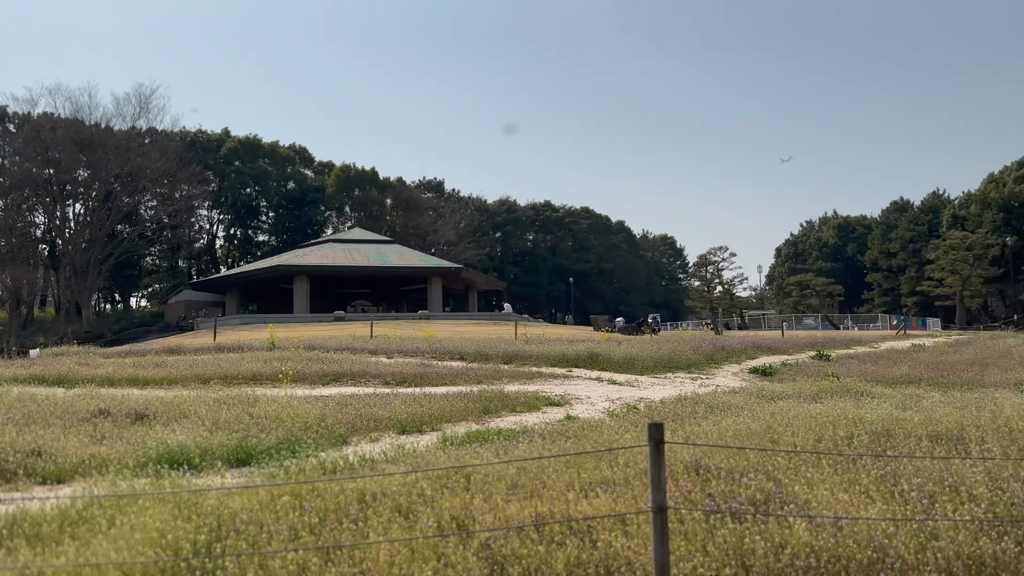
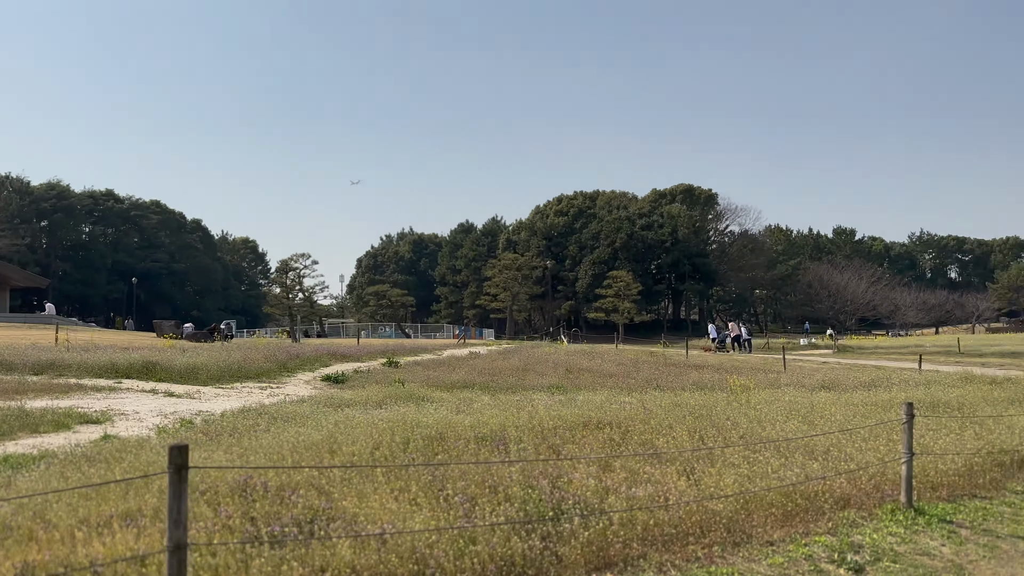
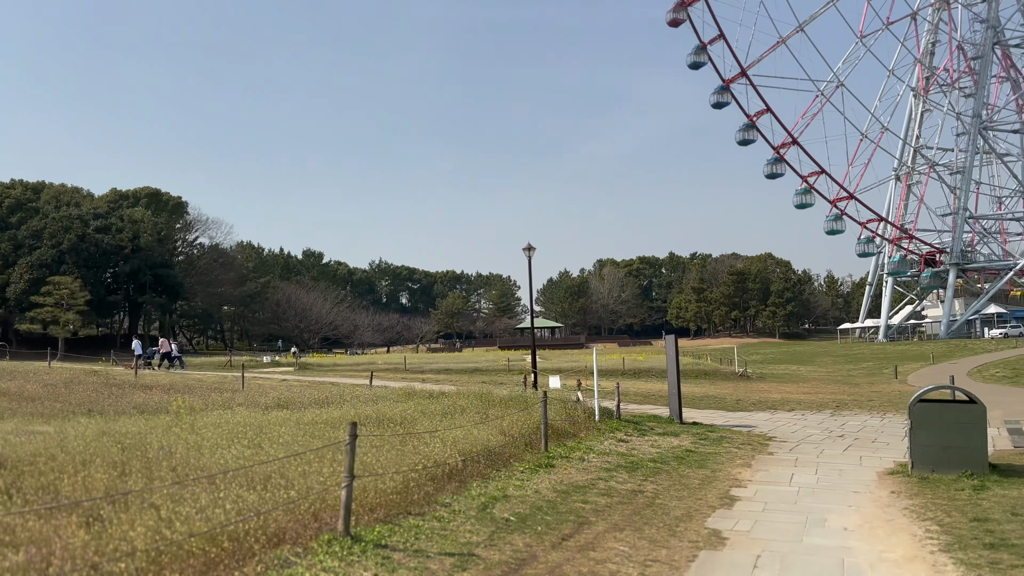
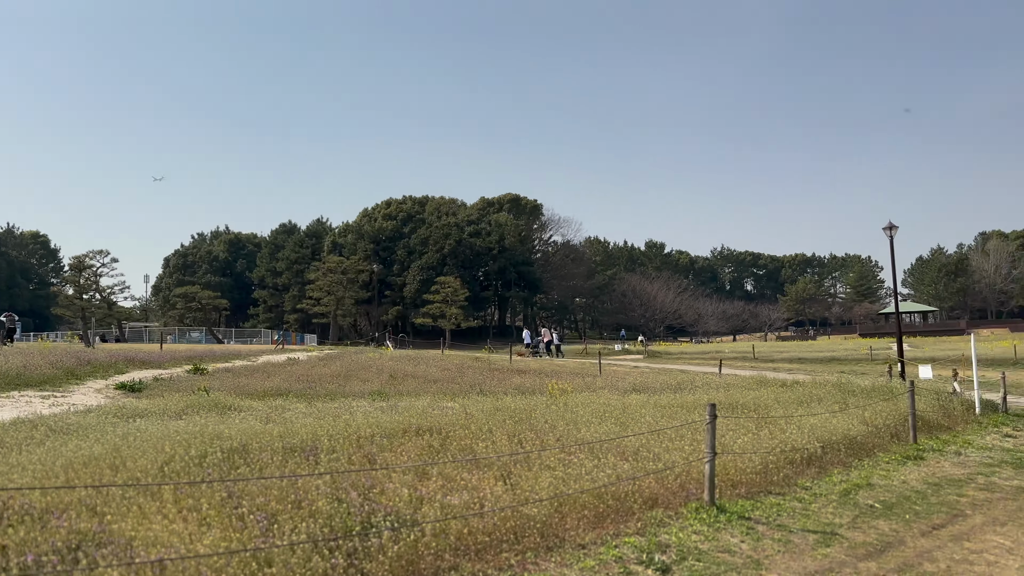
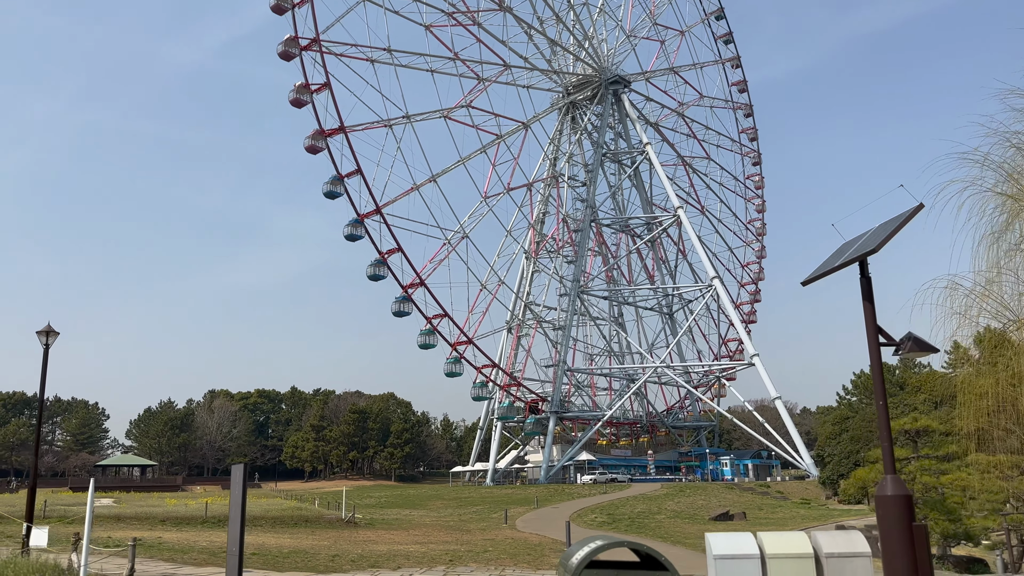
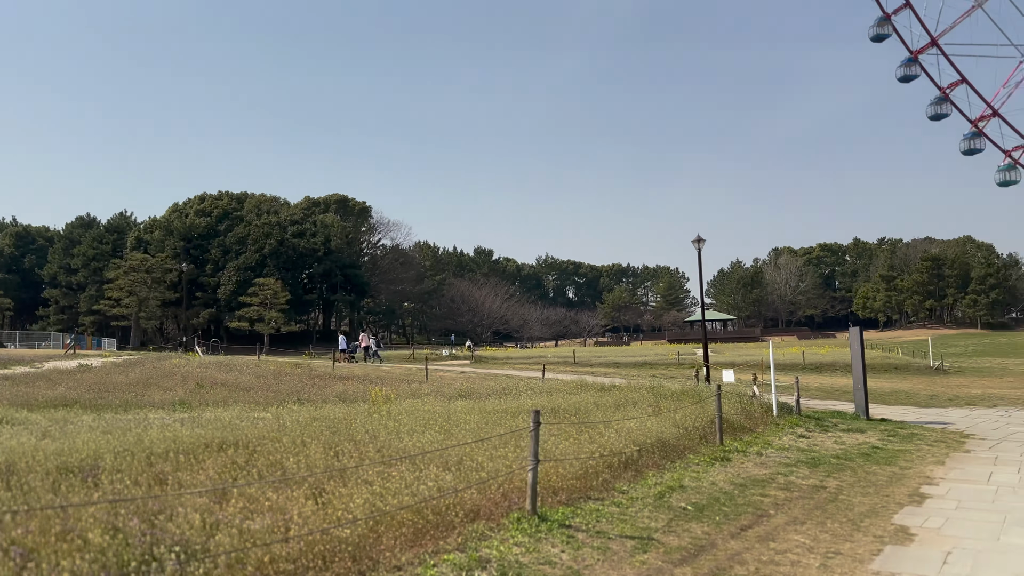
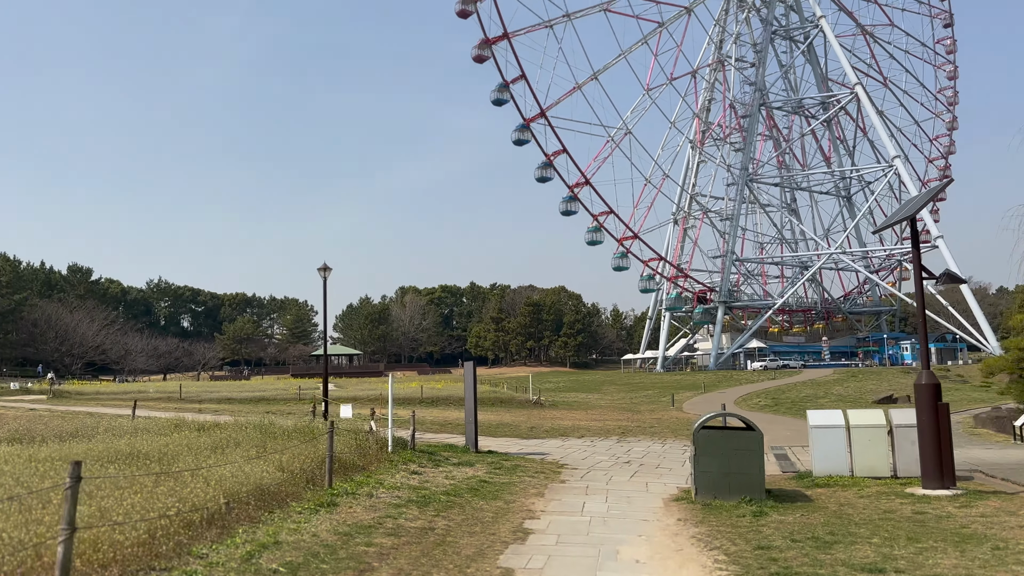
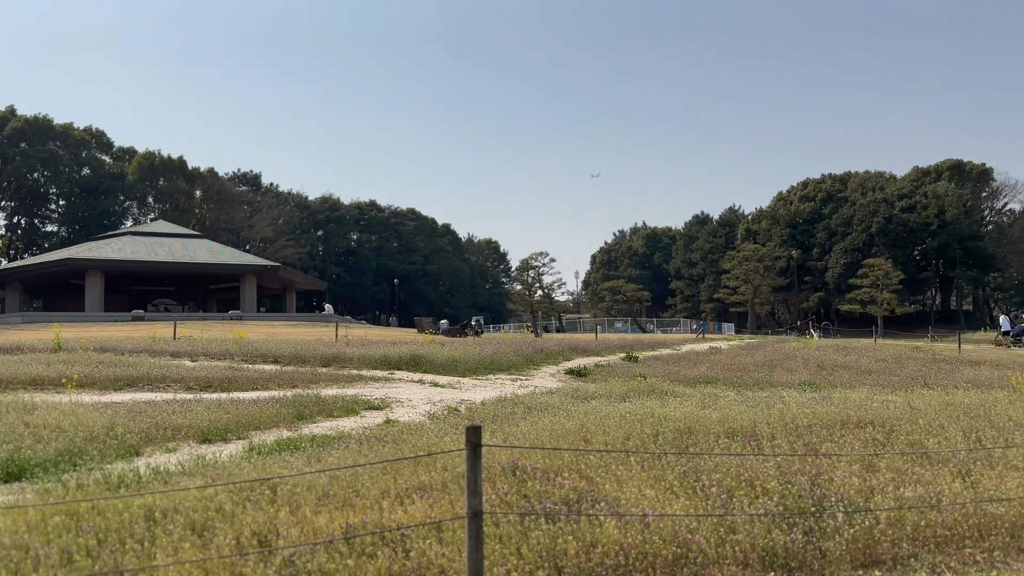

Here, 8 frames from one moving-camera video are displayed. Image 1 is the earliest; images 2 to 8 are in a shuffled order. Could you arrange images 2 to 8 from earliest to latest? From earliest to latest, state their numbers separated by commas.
8, 2, 4, 6, 3, 7, 5
